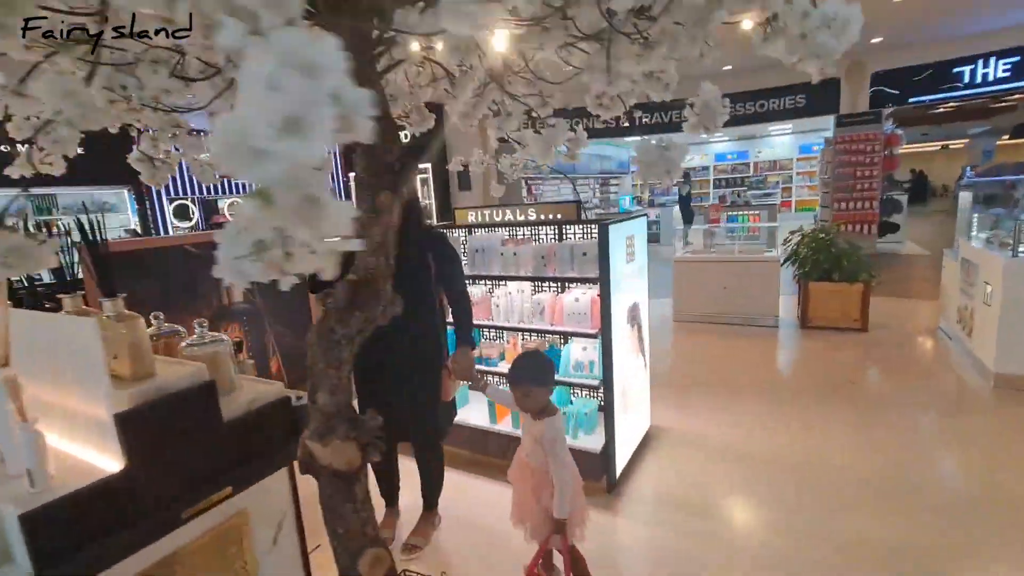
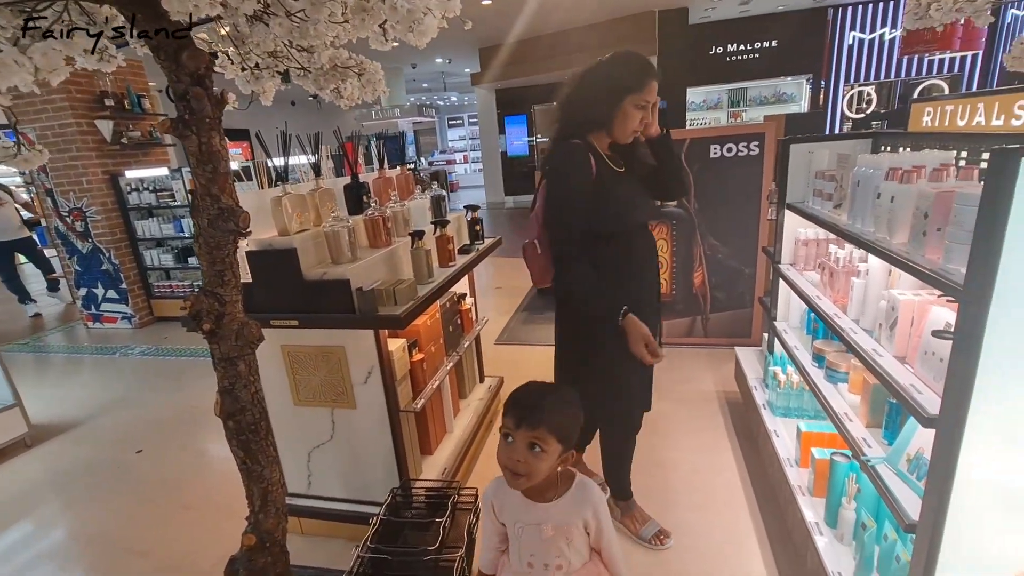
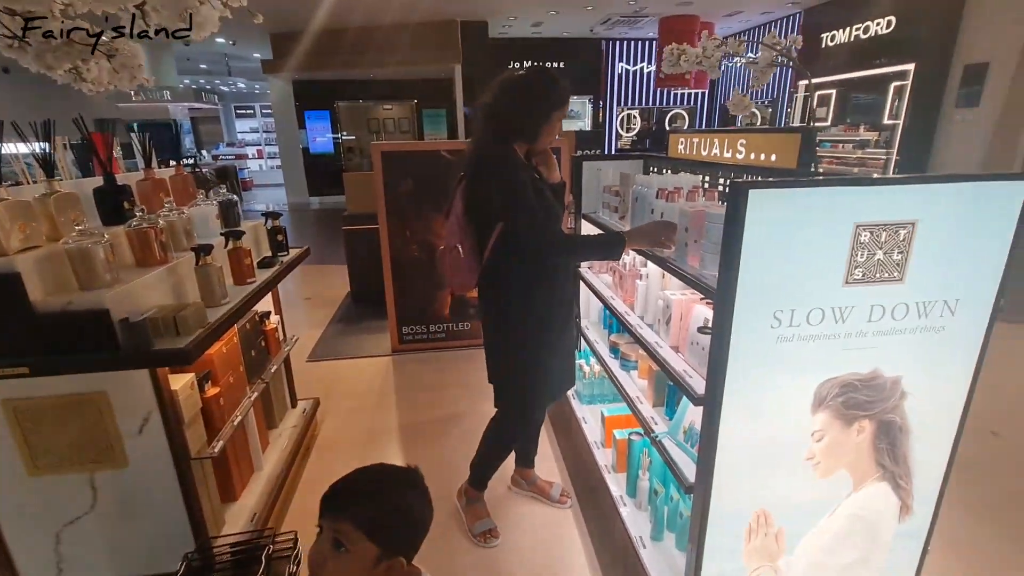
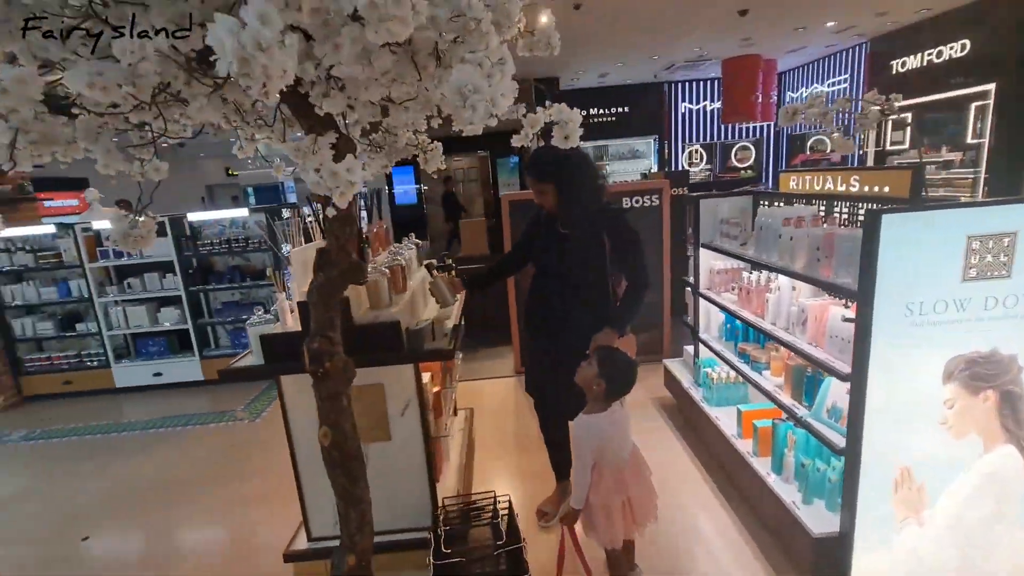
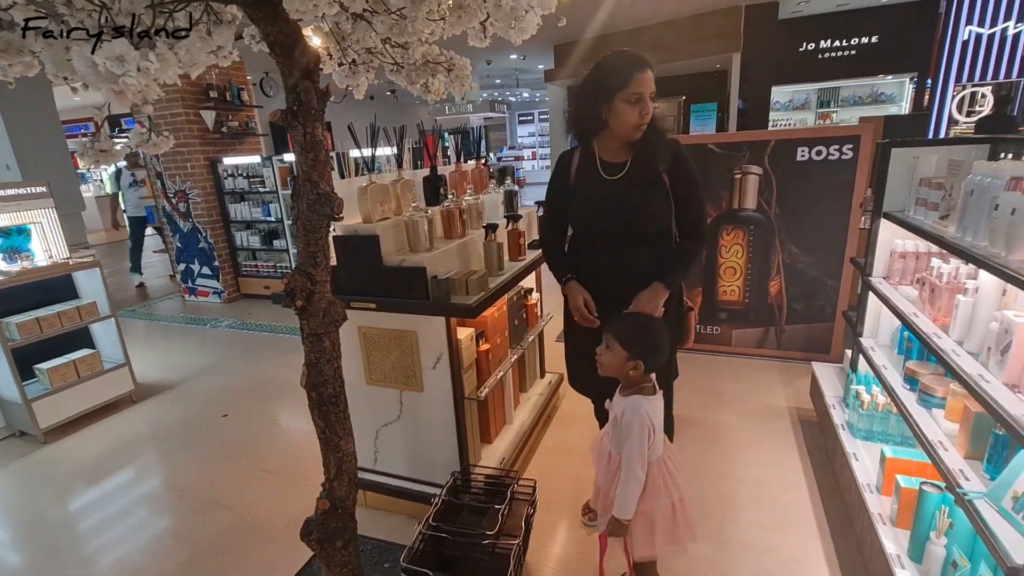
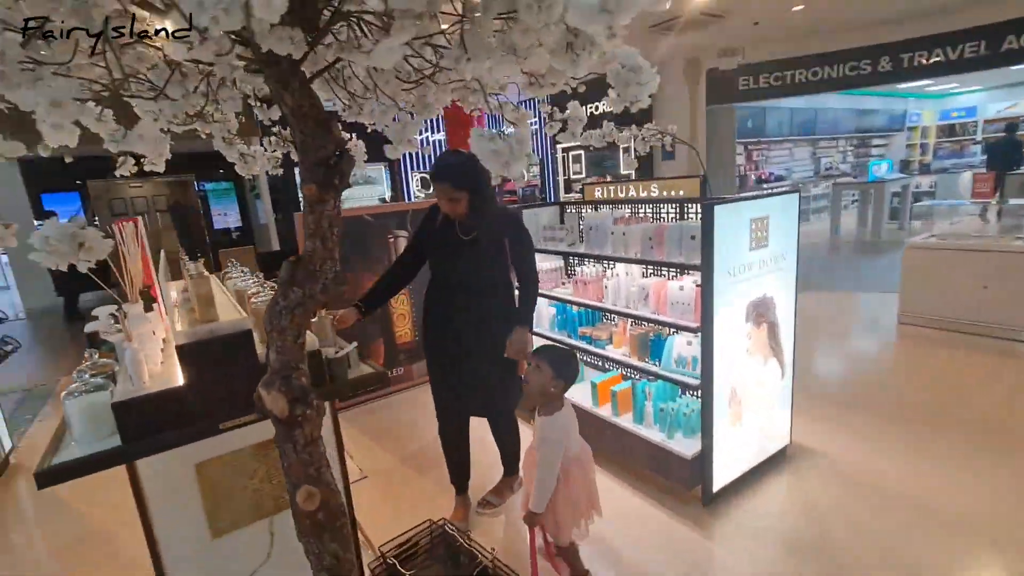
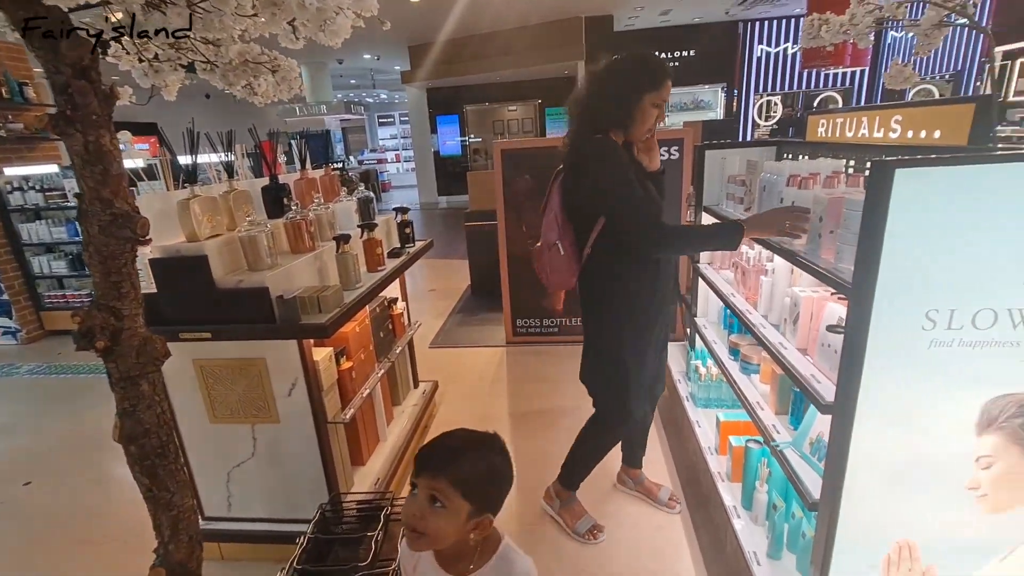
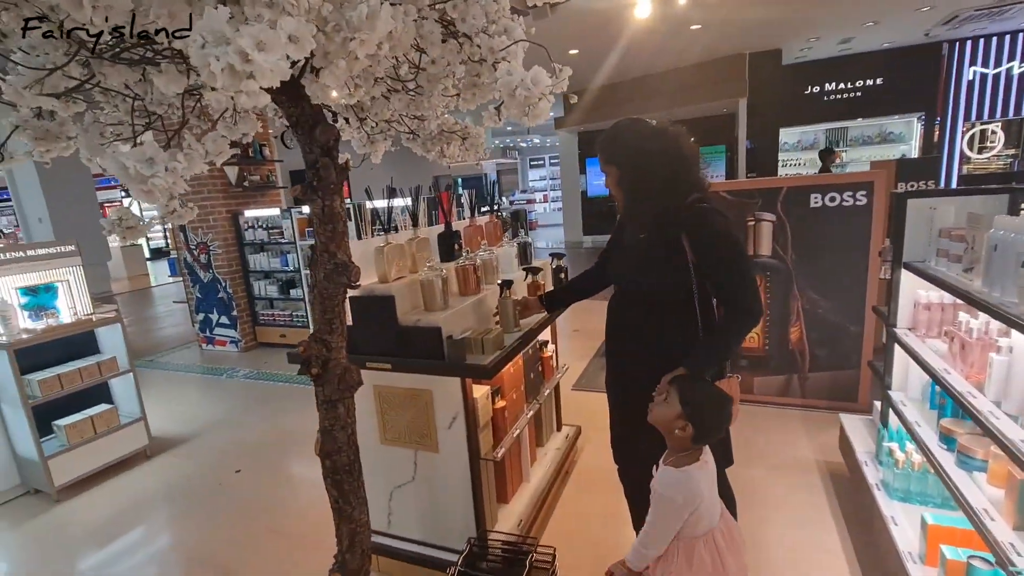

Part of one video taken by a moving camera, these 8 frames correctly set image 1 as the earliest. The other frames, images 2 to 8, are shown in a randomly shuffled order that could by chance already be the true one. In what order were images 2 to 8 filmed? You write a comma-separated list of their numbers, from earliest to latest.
6, 4, 8, 5, 2, 7, 3
